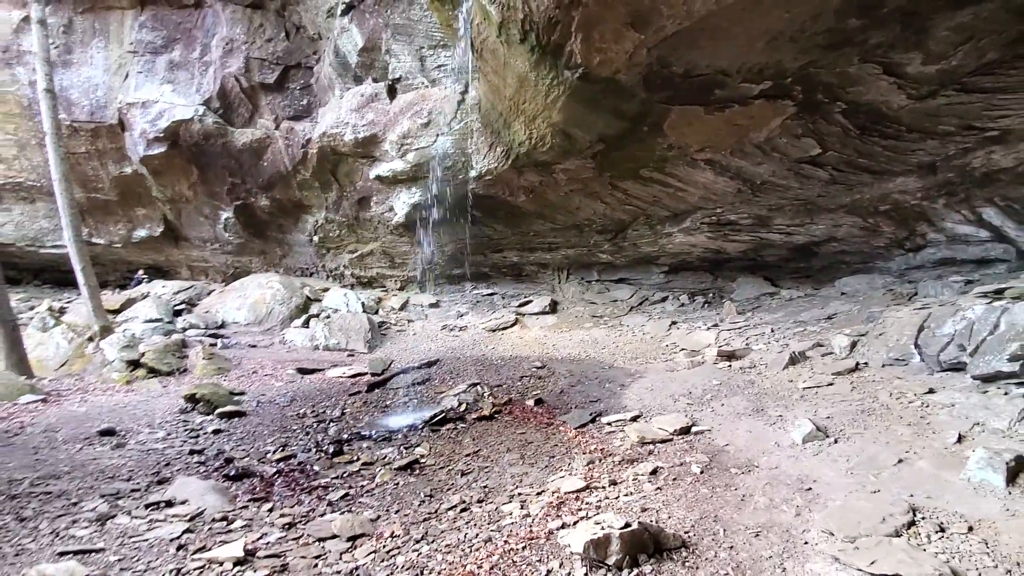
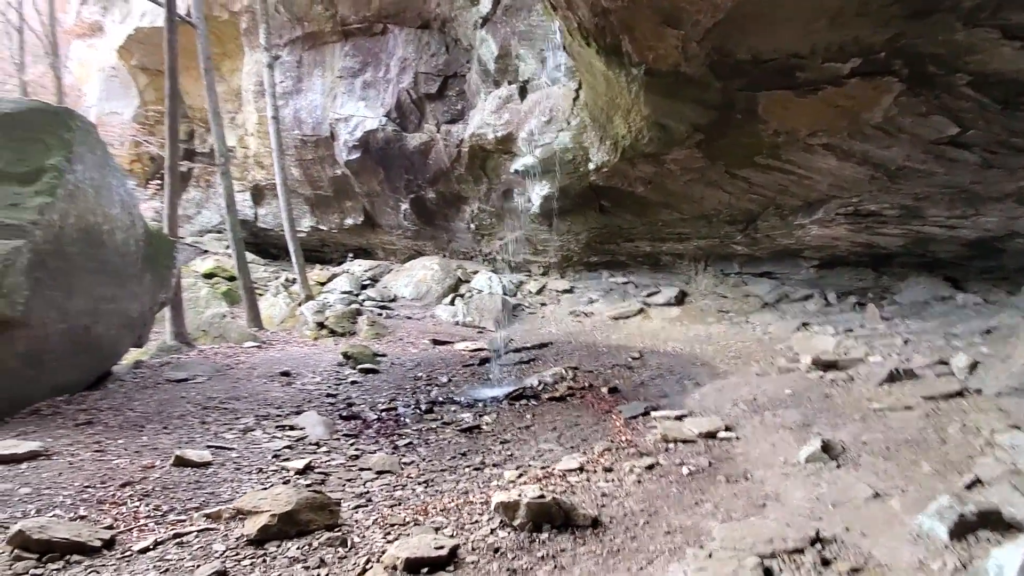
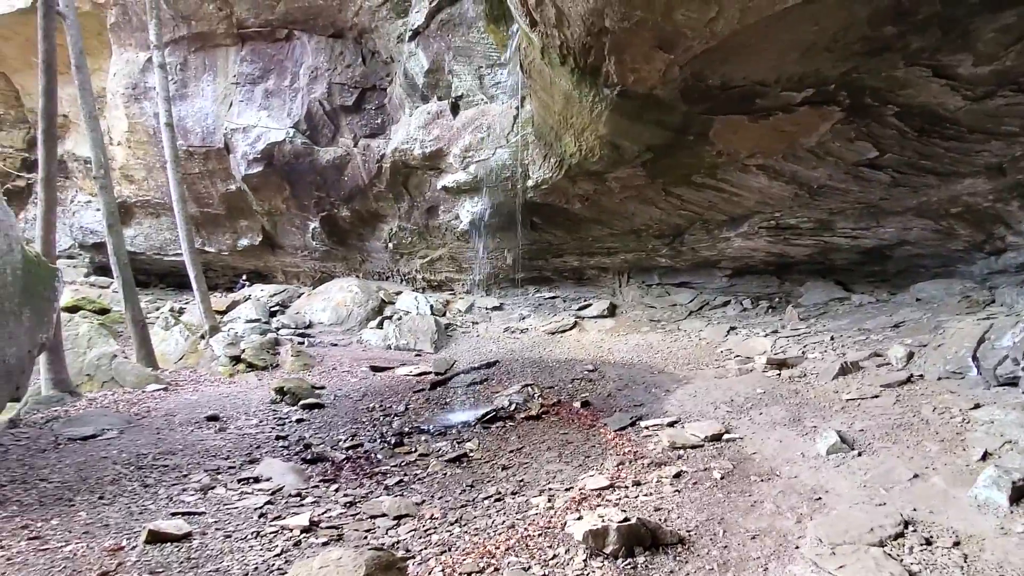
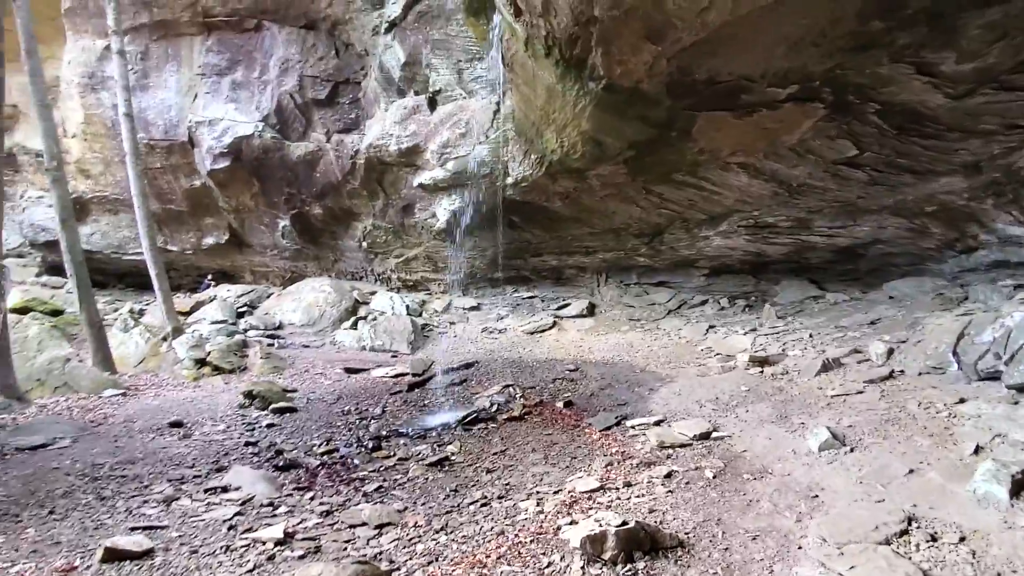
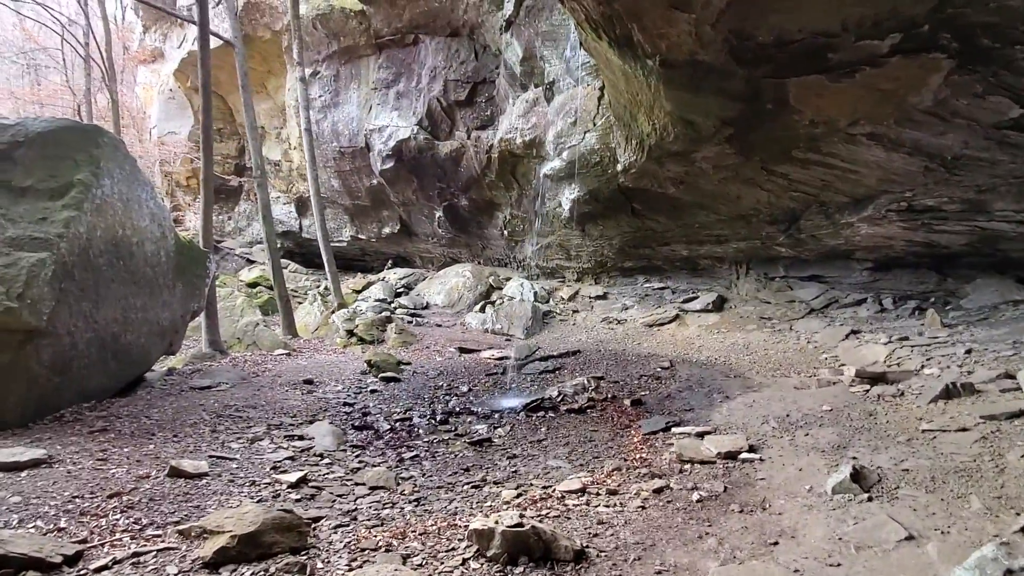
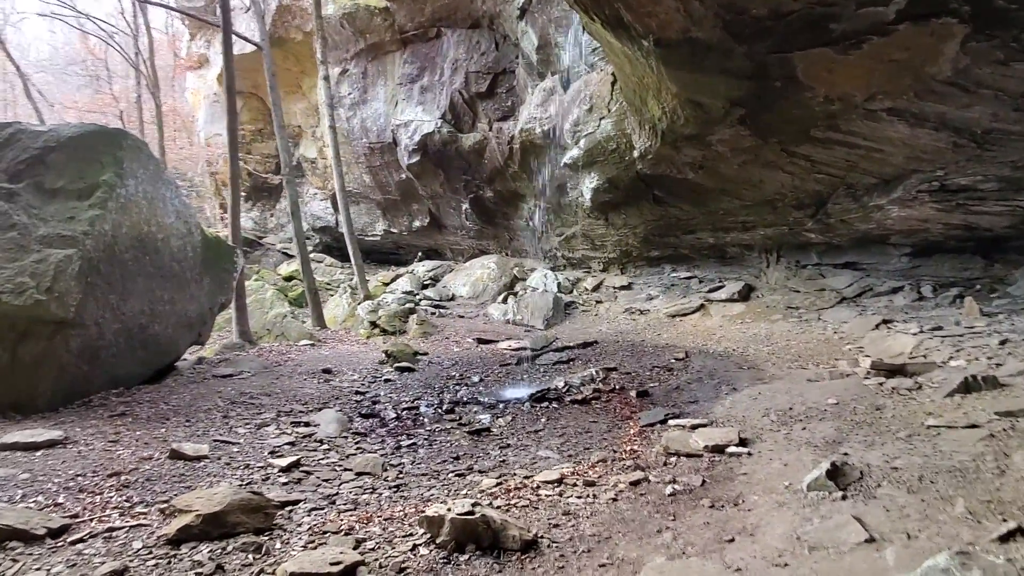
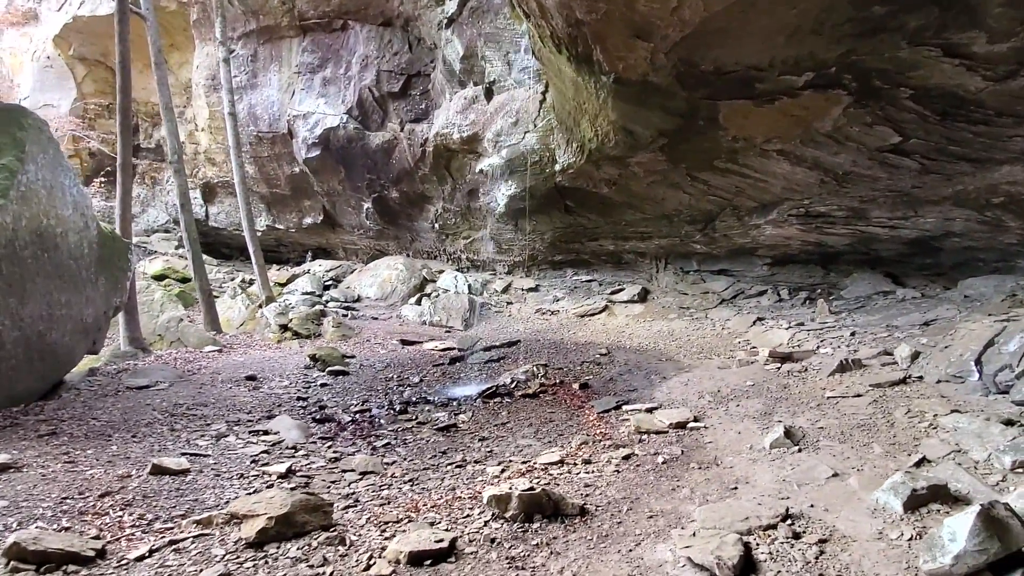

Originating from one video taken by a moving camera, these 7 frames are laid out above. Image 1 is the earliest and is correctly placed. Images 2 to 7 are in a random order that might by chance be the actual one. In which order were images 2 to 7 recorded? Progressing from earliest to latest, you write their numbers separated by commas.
4, 3, 7, 2, 5, 6
